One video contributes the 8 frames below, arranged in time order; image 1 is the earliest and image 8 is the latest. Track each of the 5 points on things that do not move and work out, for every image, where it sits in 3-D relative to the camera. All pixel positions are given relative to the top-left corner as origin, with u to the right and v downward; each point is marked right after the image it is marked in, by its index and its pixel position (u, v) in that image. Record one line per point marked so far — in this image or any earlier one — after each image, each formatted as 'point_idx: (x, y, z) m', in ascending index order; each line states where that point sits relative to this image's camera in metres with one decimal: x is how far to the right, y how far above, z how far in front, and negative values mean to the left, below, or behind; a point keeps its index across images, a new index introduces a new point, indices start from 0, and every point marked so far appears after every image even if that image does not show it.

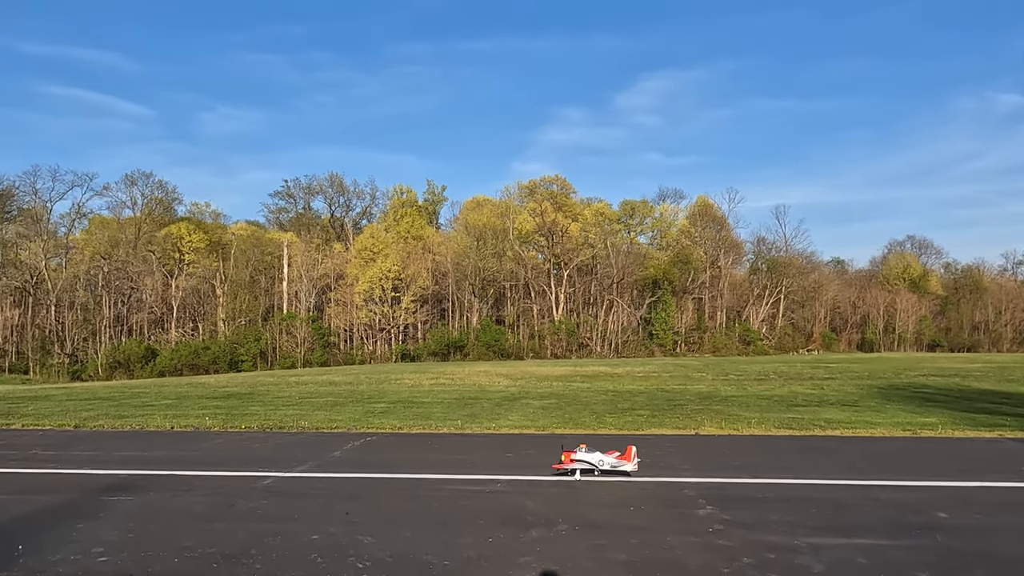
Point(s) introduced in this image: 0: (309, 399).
0: (-4.6, -2.5, +17.1) m
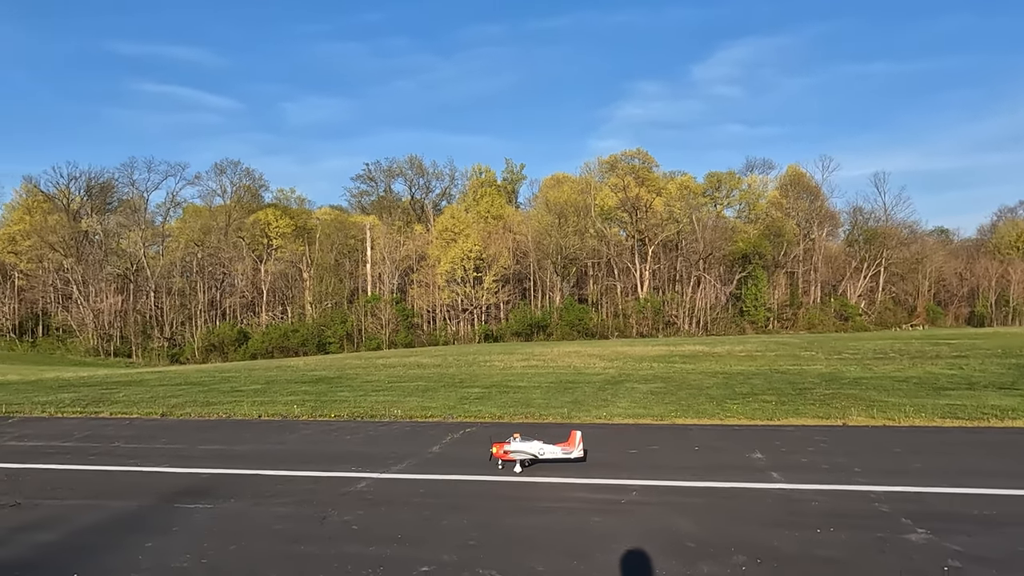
0: (-2.5, -2.1, +16.3) m
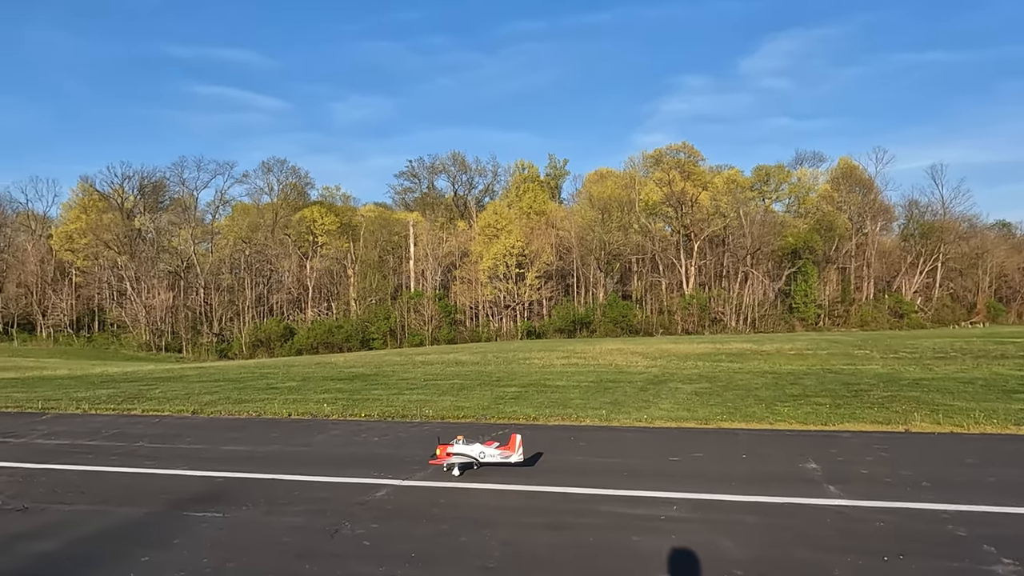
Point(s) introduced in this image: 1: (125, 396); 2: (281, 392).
0: (-1.6, -2.0, +15.9) m
1: (-7.4, -2.0, +14.3) m
2: (-4.4, -2.0, +14.4) m
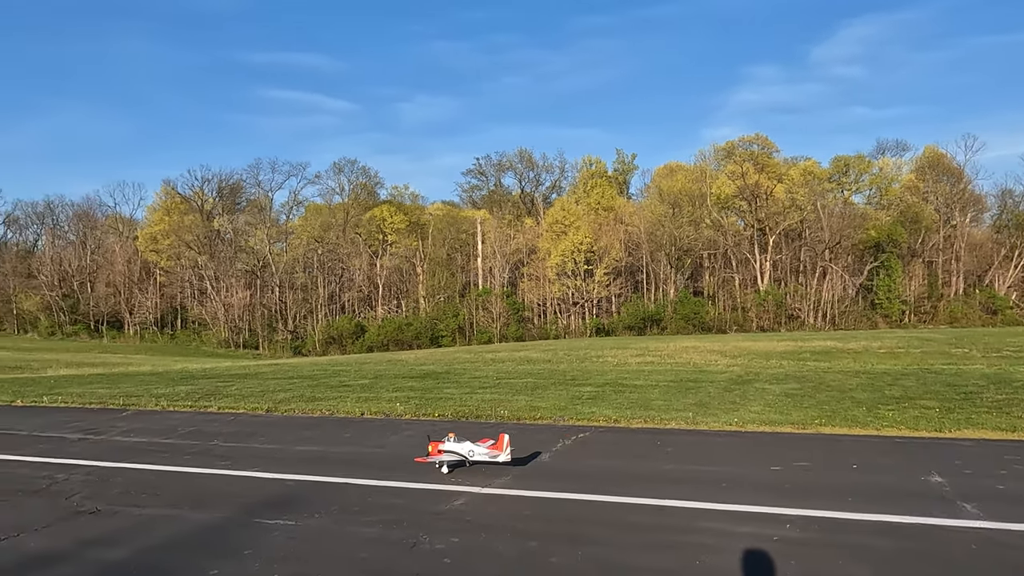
0: (-0.1, -1.9, +15.5) m
1: (-5.9, -2.0, +14.4) m
2: (-3.0, -1.9, +14.3) m
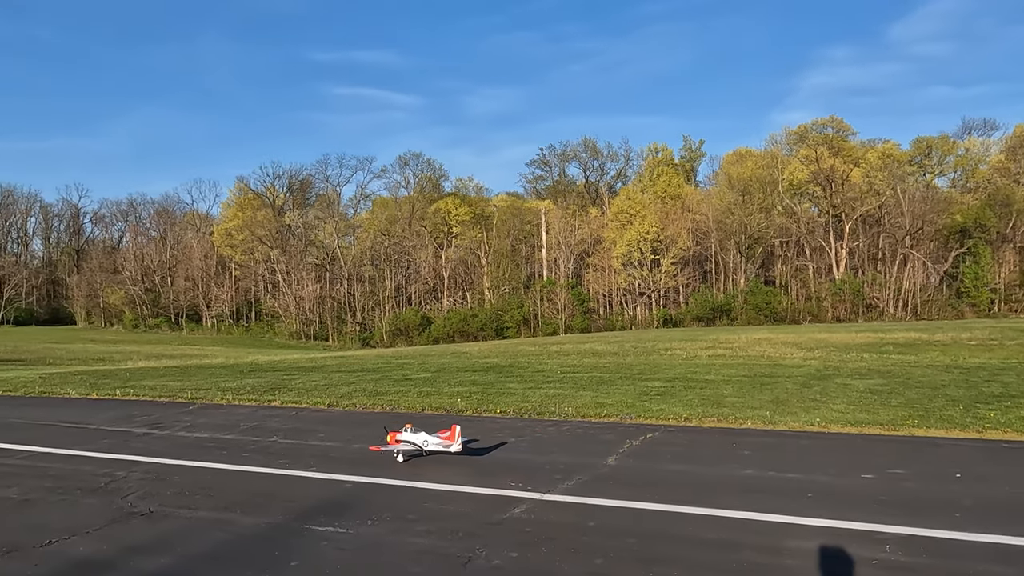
0: (+1.2, -1.7, +15.1) m
1: (-4.7, -1.9, +14.5) m
2: (-1.8, -1.8, +14.1) m
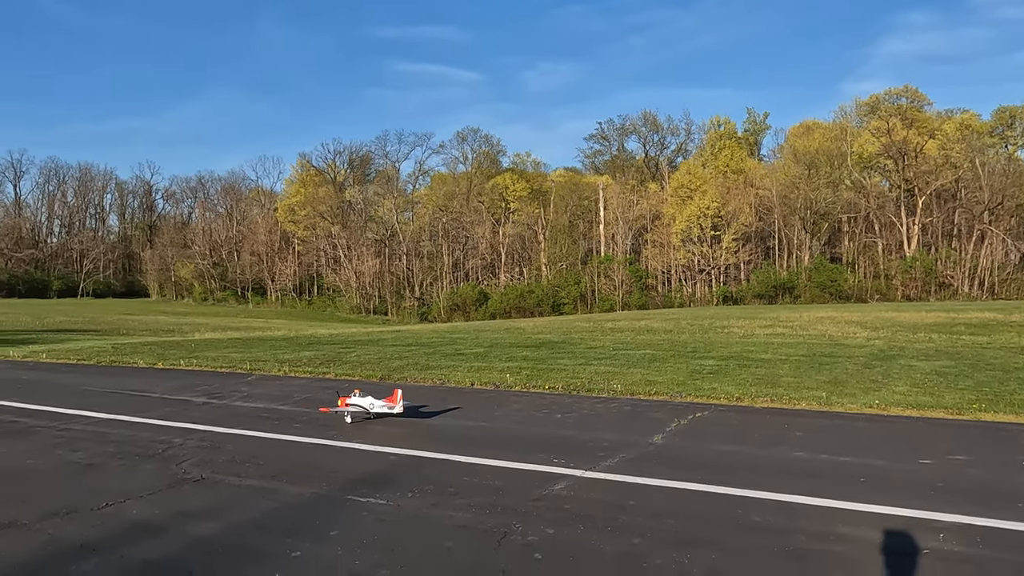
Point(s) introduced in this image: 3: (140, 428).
0: (+2.2, -1.3, +15.0) m
1: (-3.7, -1.4, +14.8) m
2: (-0.8, -1.3, +14.2) m
3: (-3.8, -1.4, +7.7) m
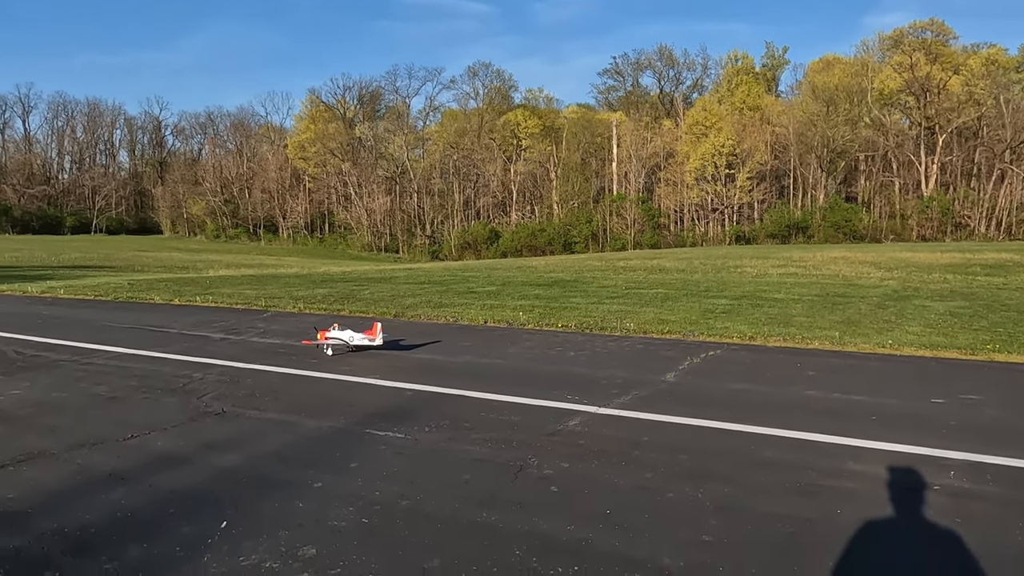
0: (+2.5, 0.0, +15.0) m
1: (-3.5, -0.2, +14.9) m
2: (-0.6, -0.2, +14.3) m
3: (-3.7, -0.8, +7.8) m
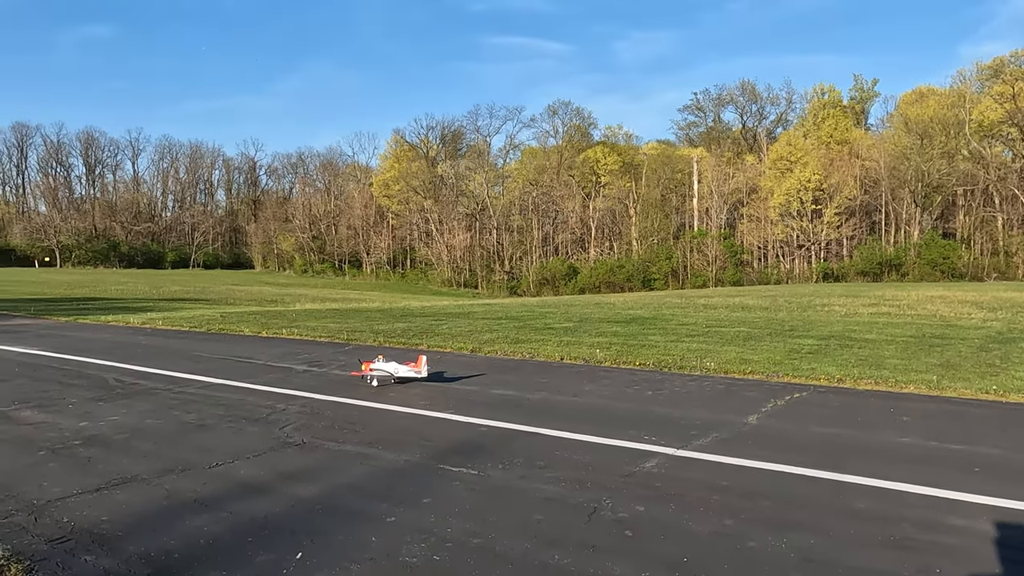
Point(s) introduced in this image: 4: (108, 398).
0: (+4.0, -0.8, +14.6) m
1: (-1.9, -0.9, +15.1) m
2: (+0.8, -0.9, +14.2) m
3: (-2.9, -1.1, +8.1) m
4: (-4.2, -1.2, +7.9) m
